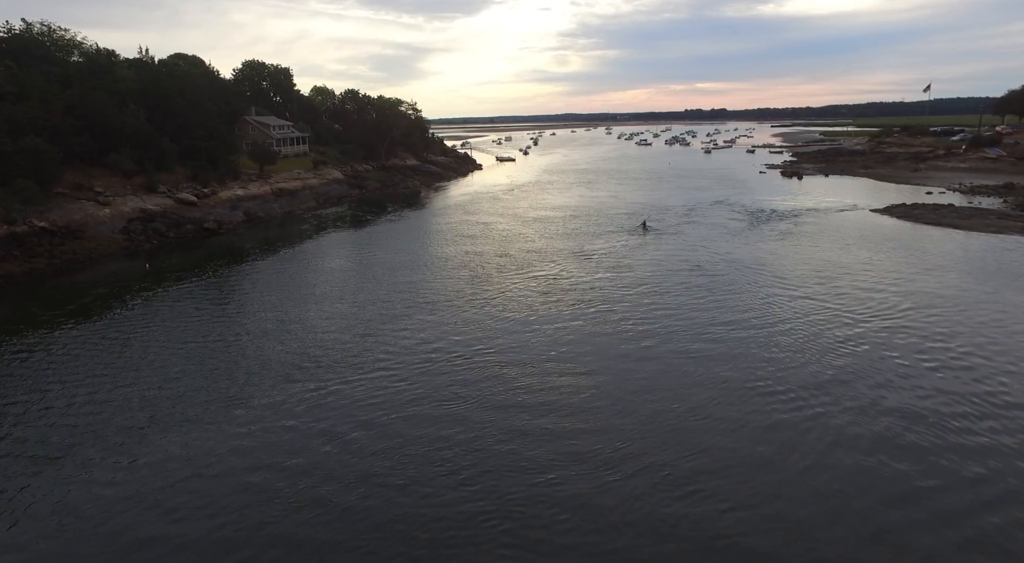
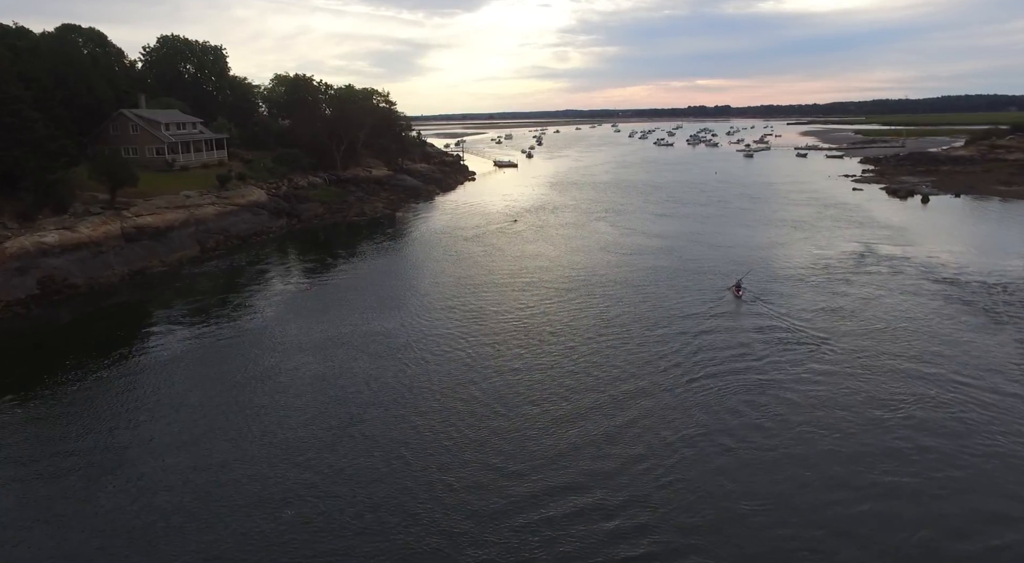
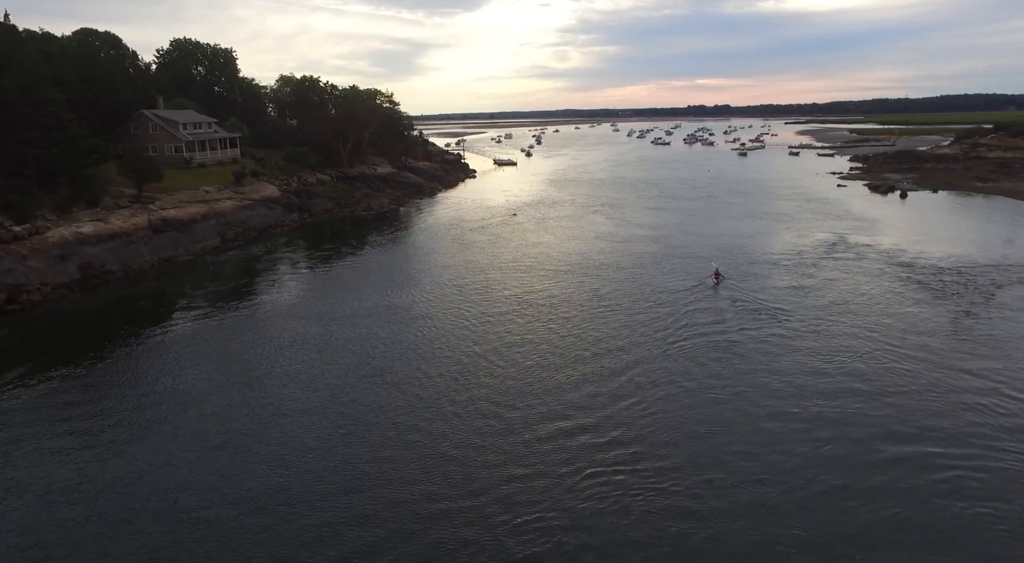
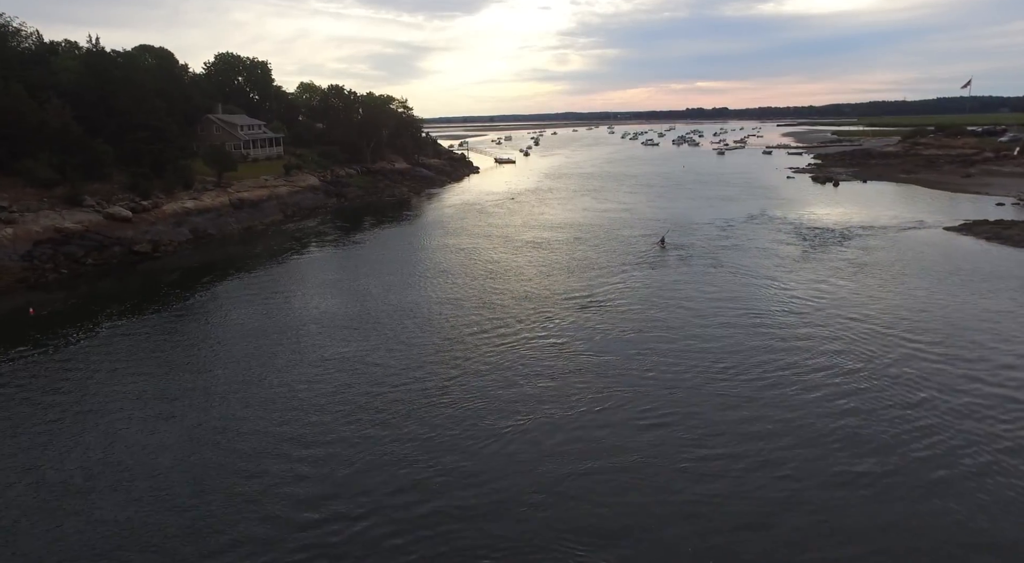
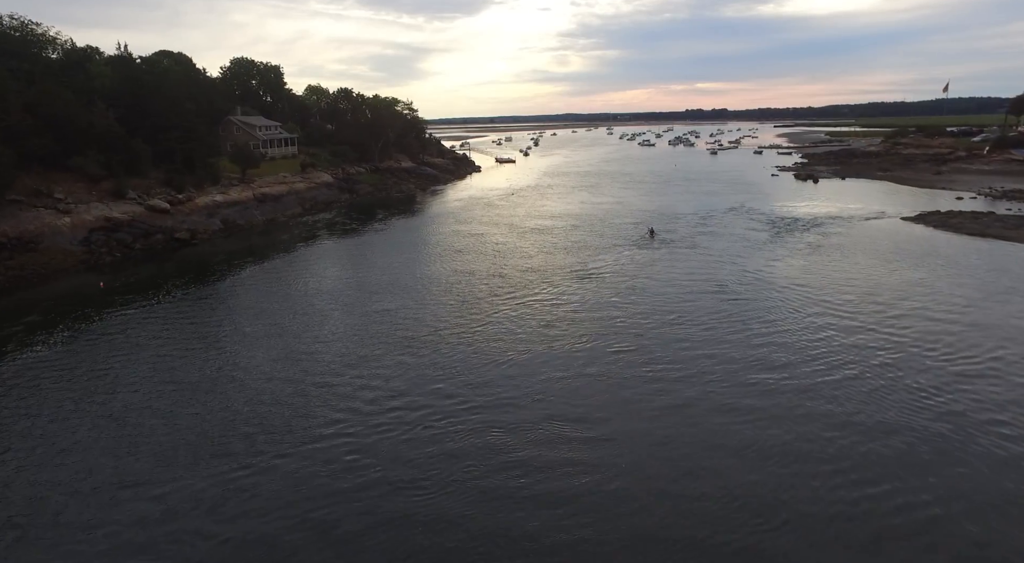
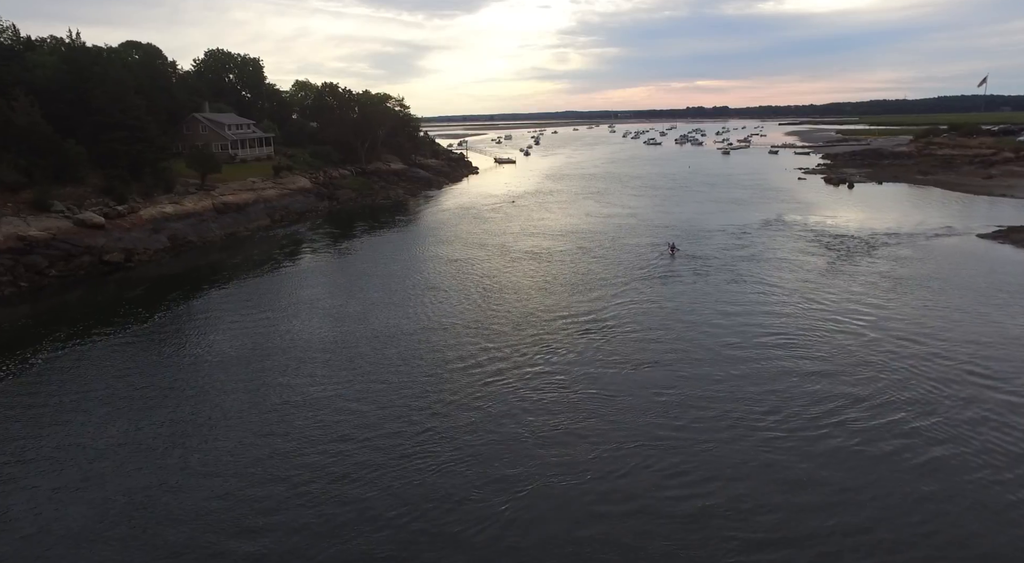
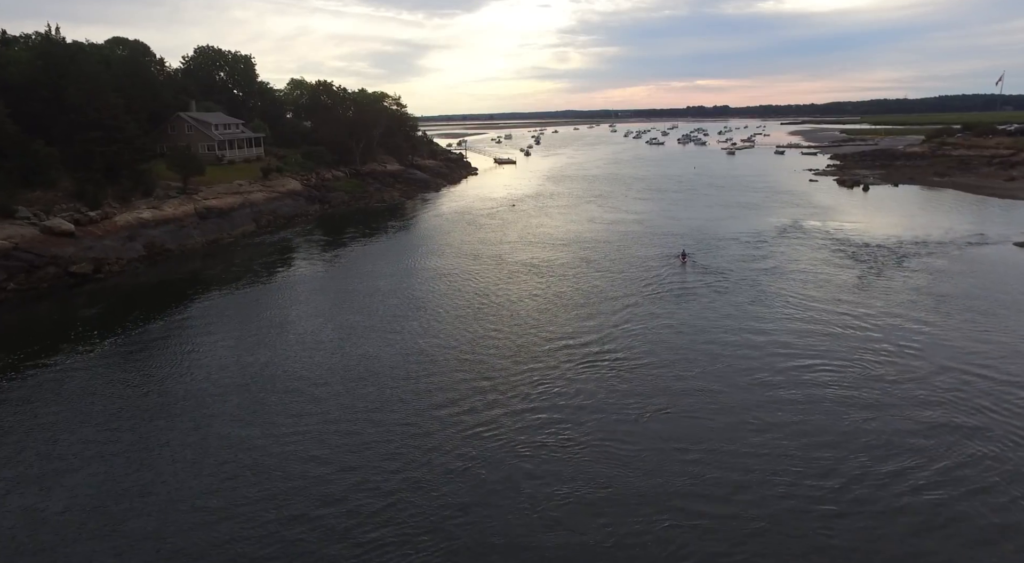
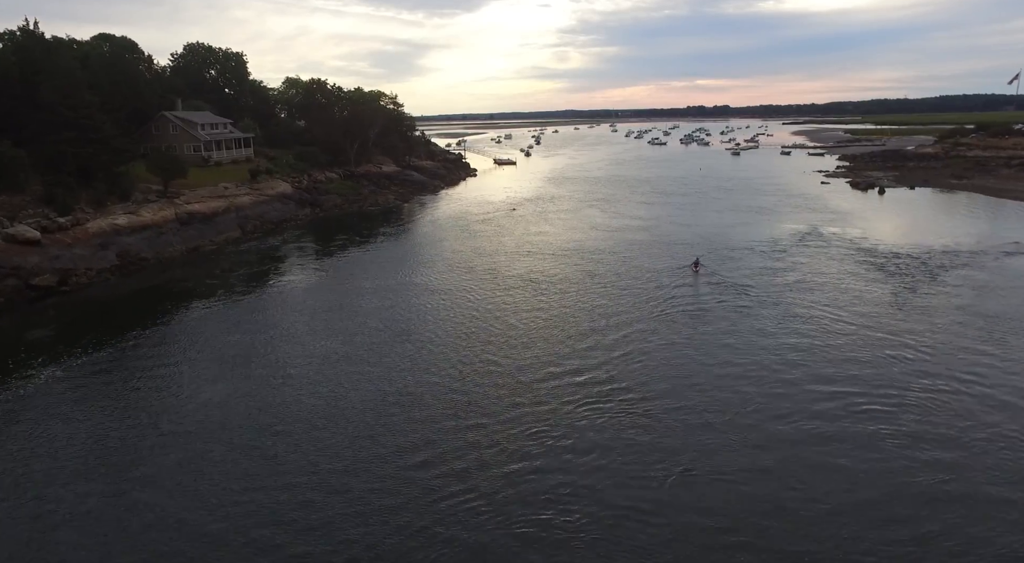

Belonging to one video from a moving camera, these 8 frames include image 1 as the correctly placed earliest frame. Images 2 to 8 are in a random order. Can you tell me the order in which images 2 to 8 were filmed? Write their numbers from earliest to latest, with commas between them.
5, 4, 6, 7, 8, 3, 2
